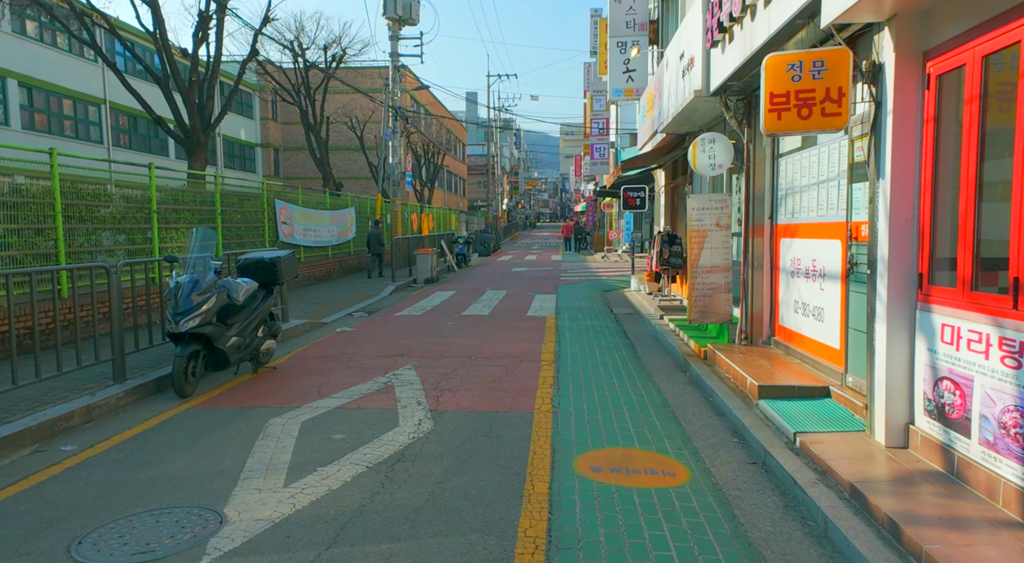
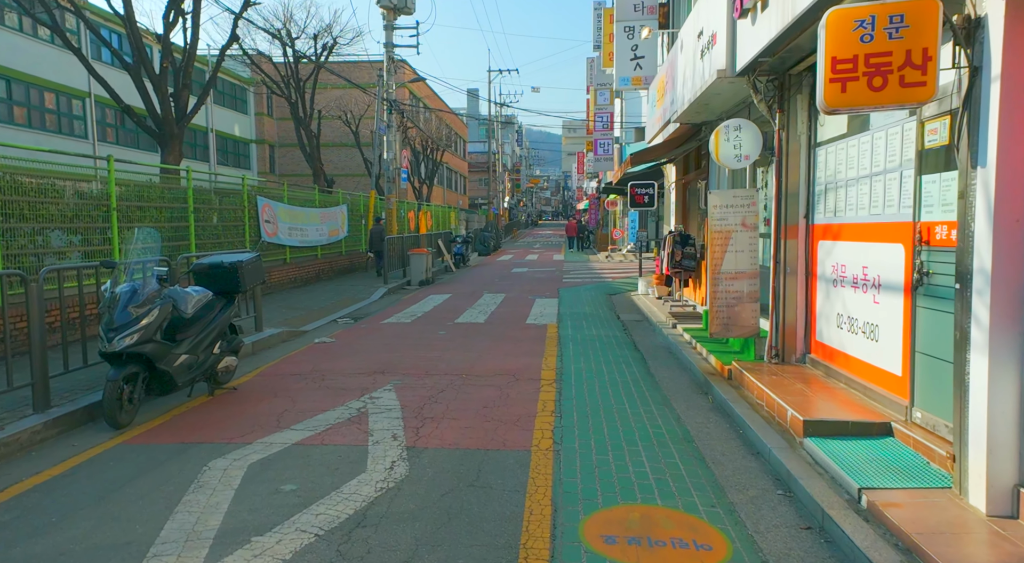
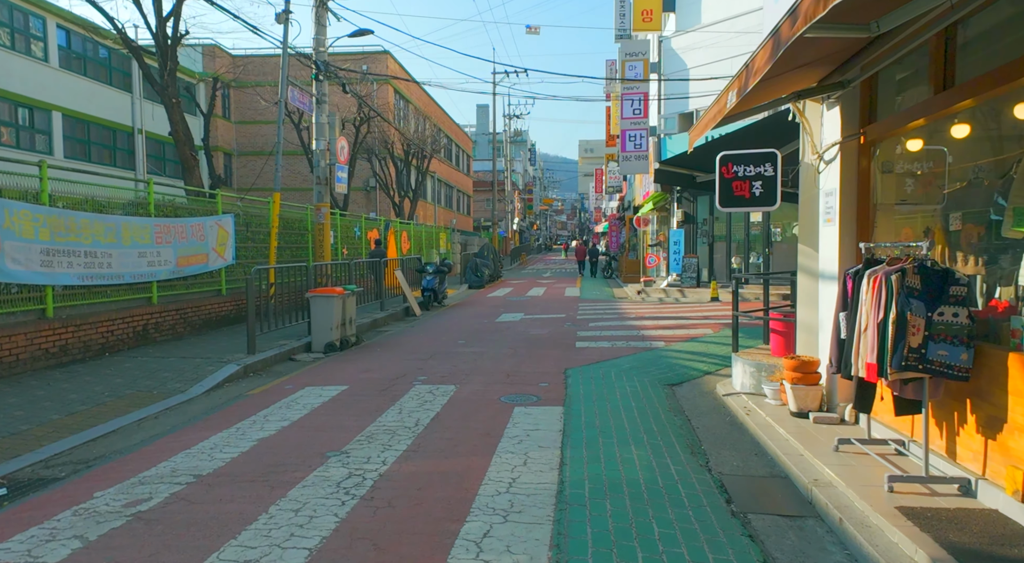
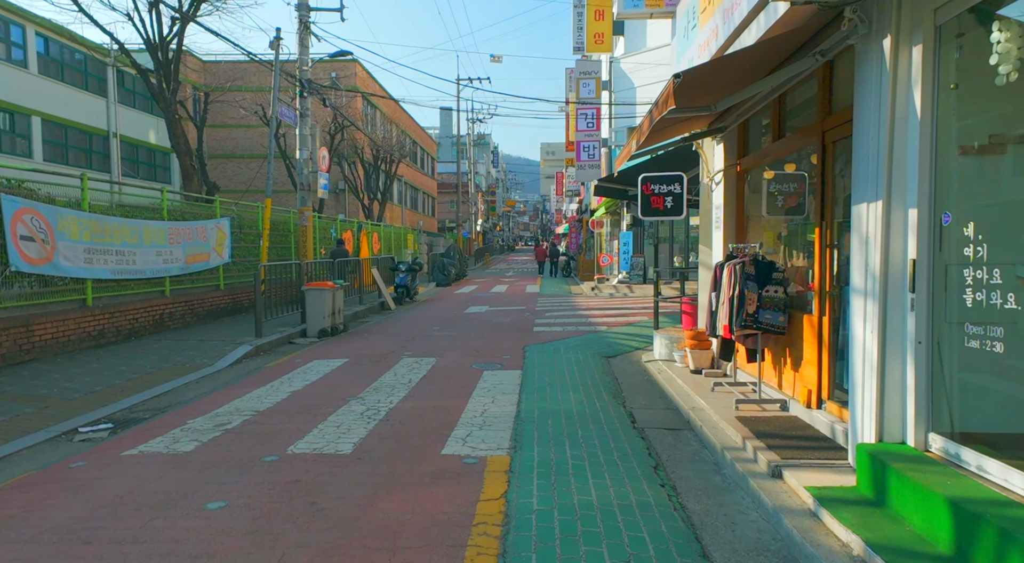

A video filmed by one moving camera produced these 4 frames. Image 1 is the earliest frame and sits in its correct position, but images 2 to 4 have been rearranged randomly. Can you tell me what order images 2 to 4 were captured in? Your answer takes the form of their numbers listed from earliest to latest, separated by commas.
2, 4, 3
